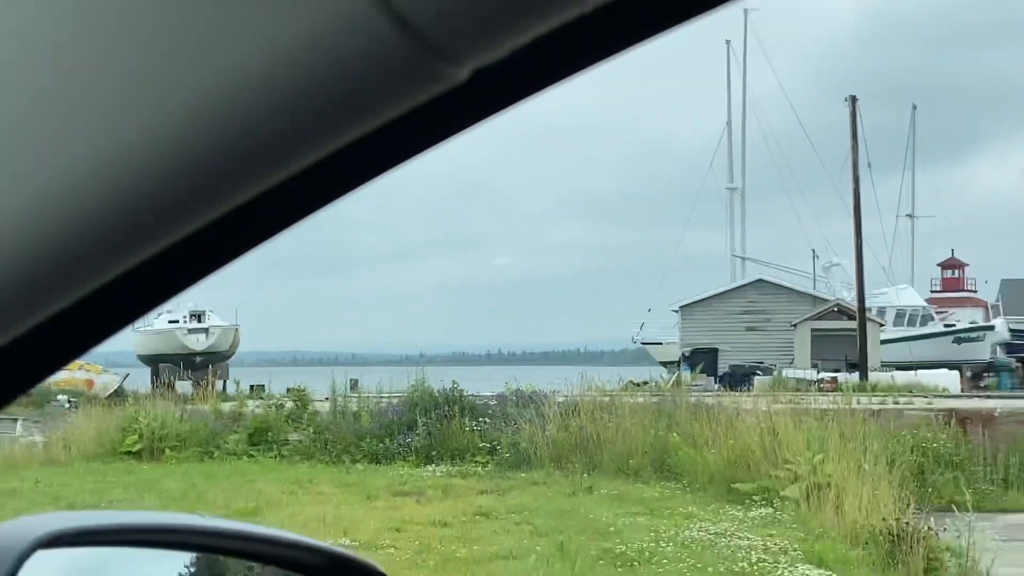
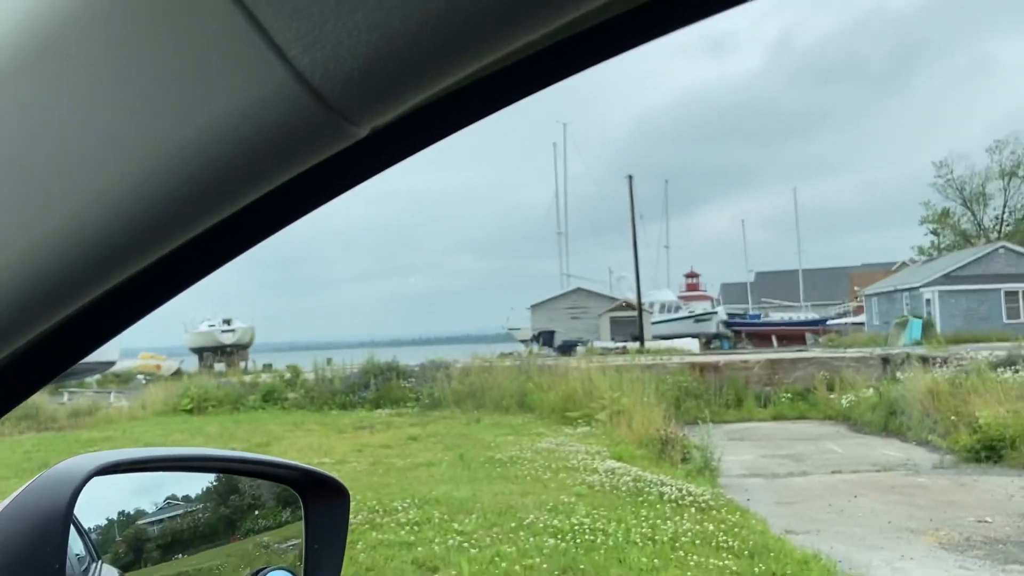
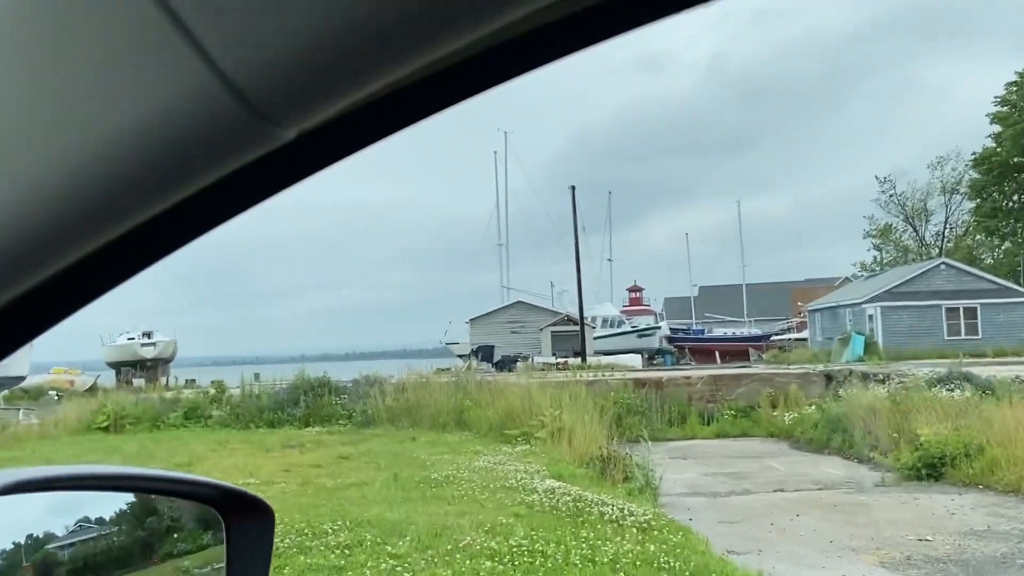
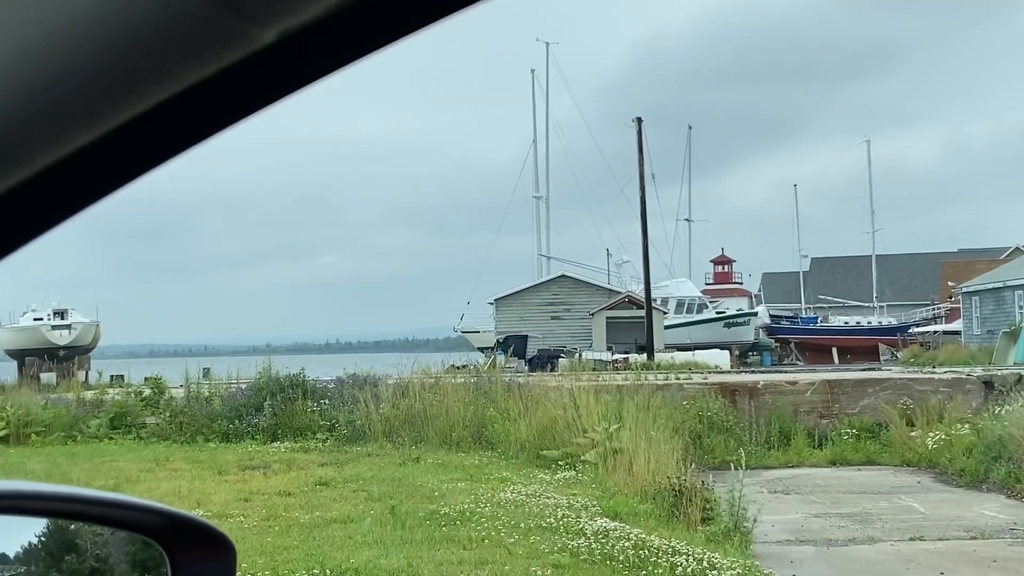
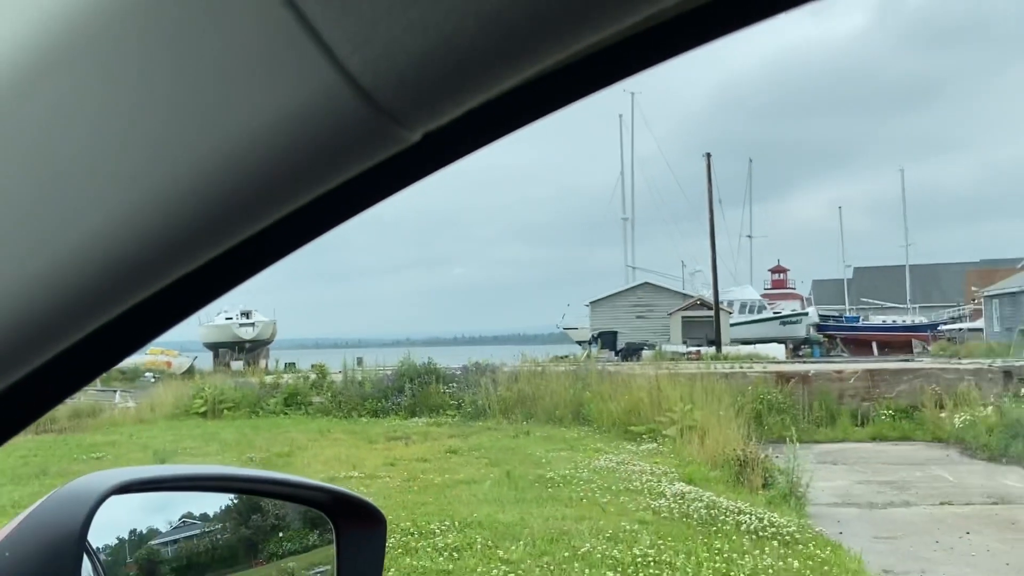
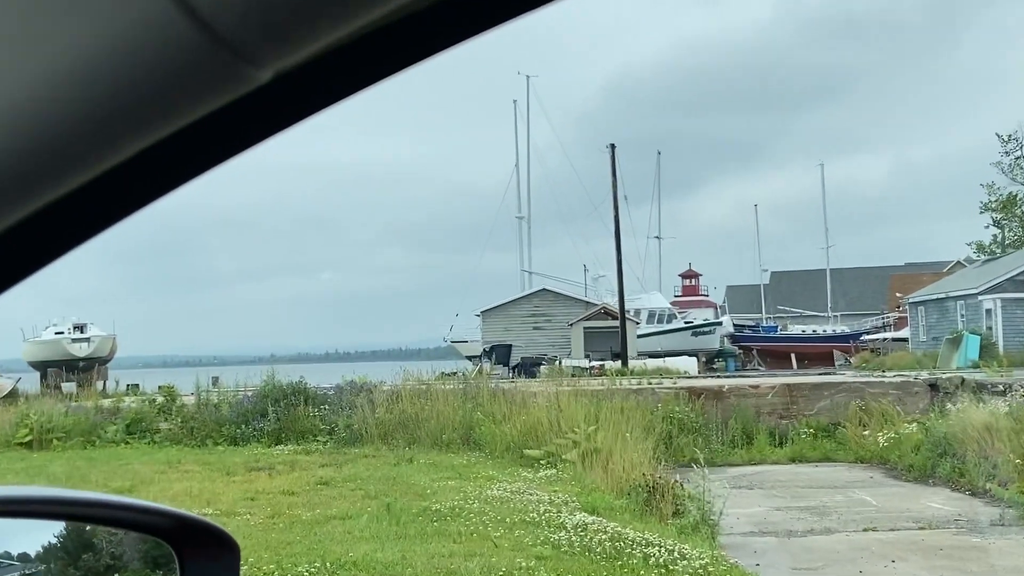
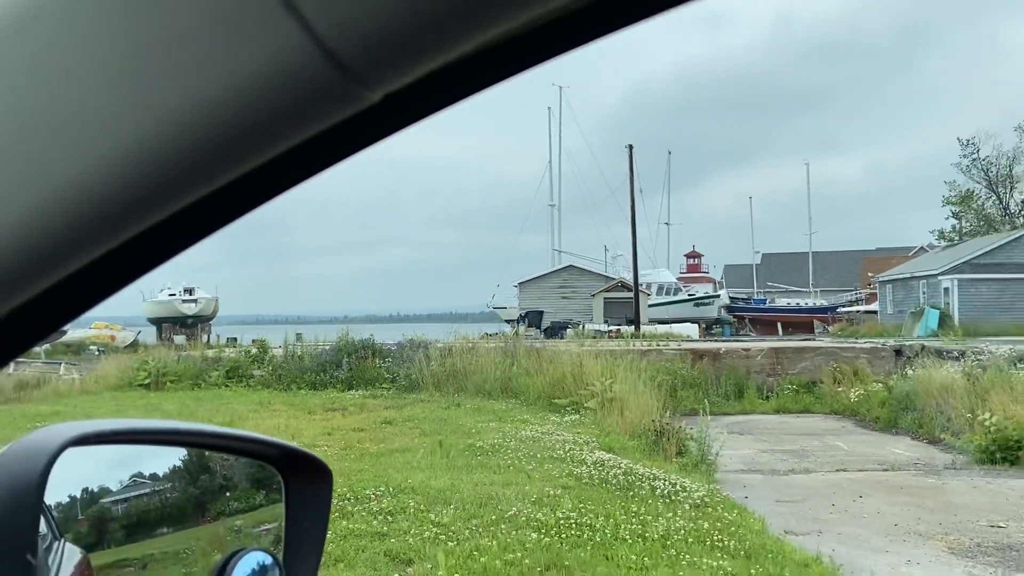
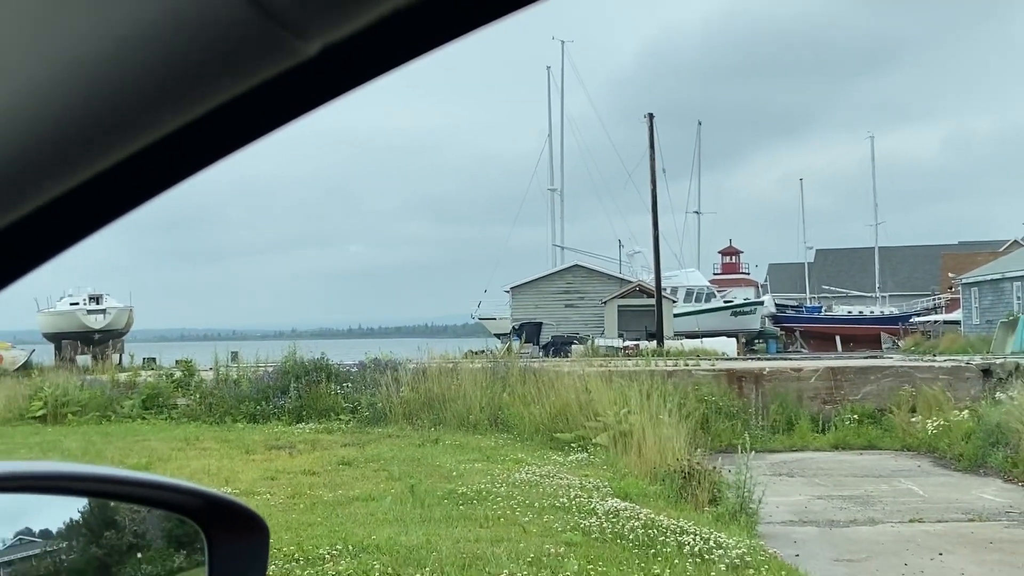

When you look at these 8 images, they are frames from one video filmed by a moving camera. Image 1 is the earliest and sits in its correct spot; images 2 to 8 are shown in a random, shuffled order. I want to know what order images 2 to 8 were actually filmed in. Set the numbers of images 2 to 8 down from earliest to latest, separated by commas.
5, 2, 3, 6, 4, 8, 7
